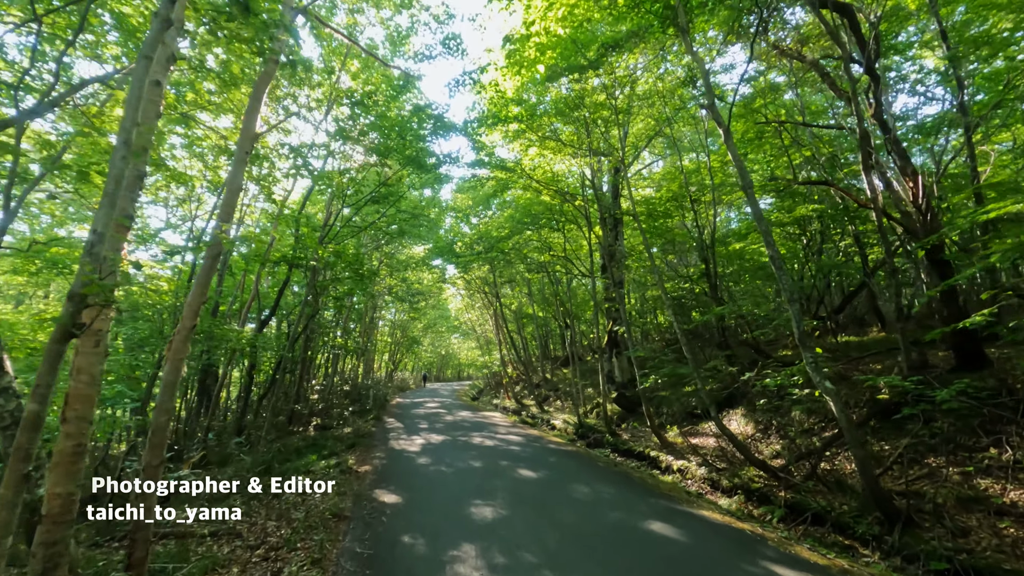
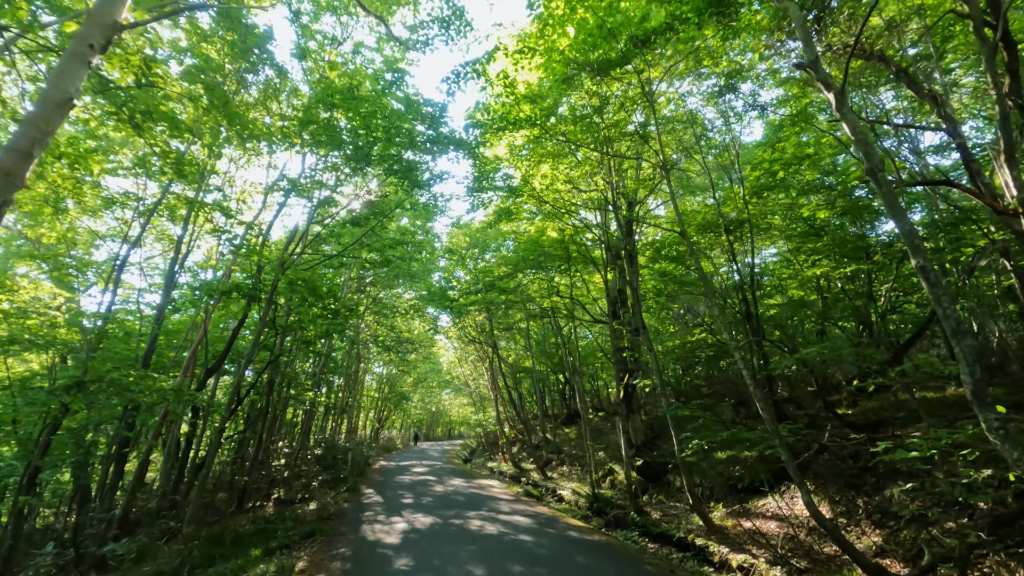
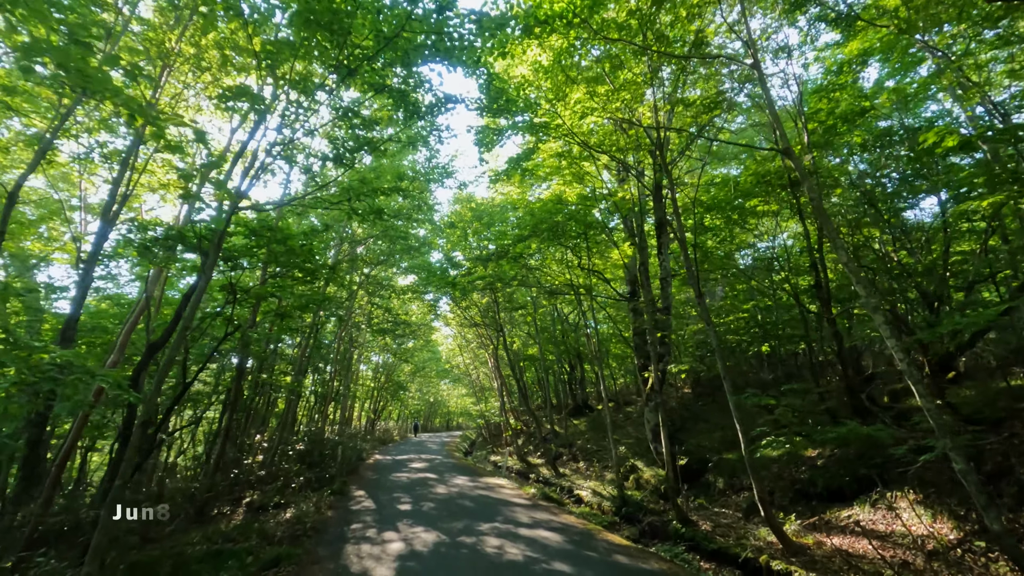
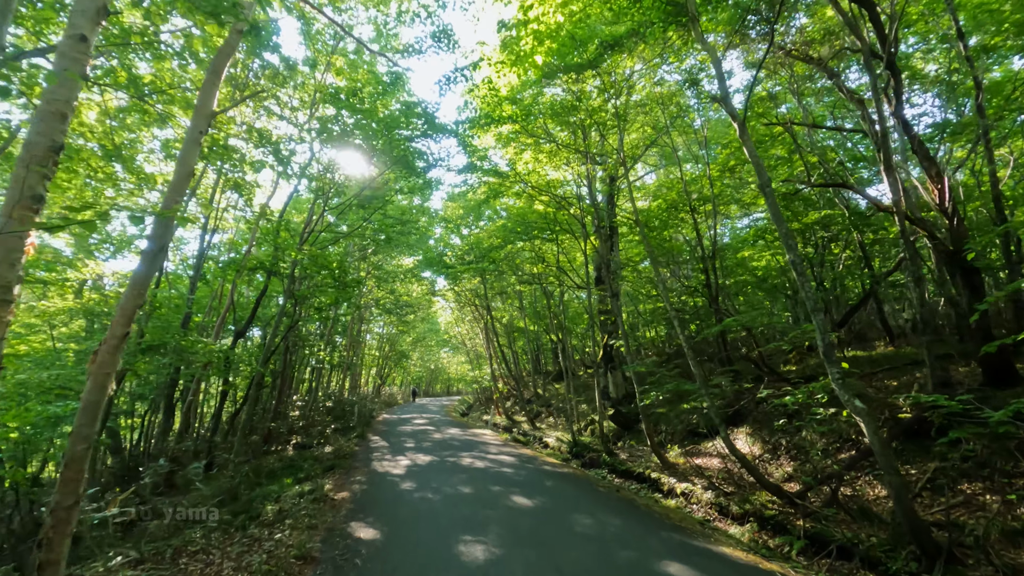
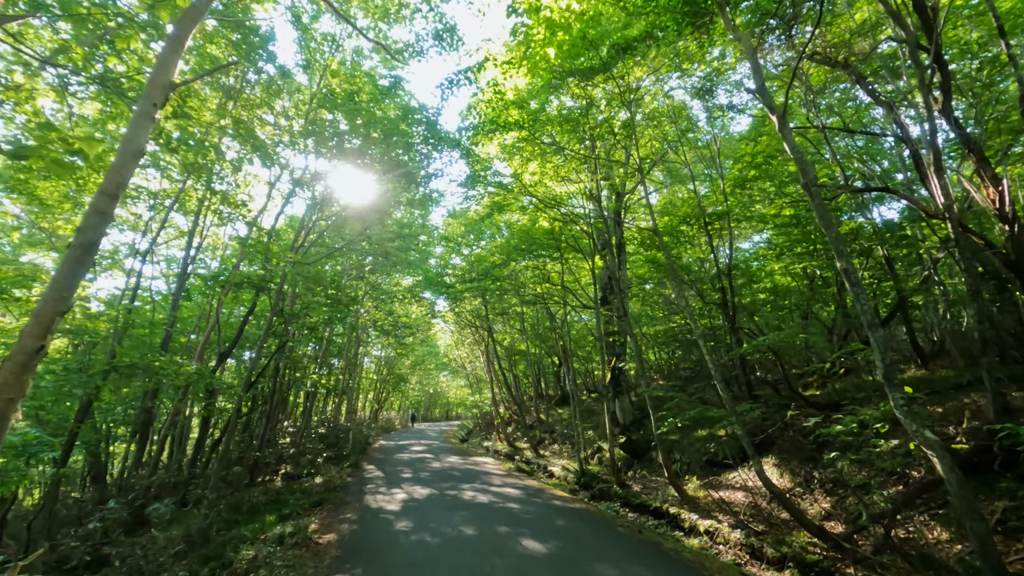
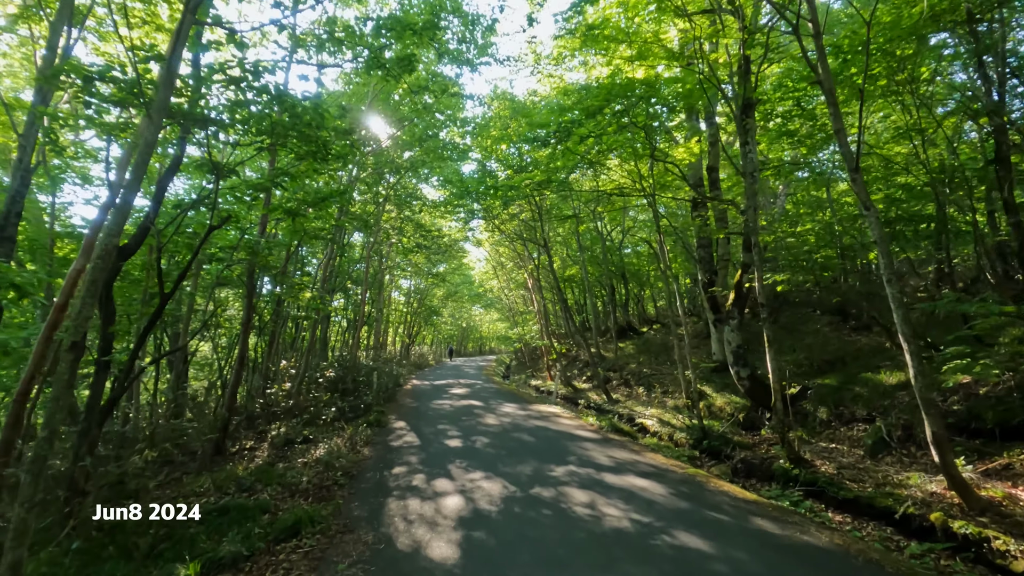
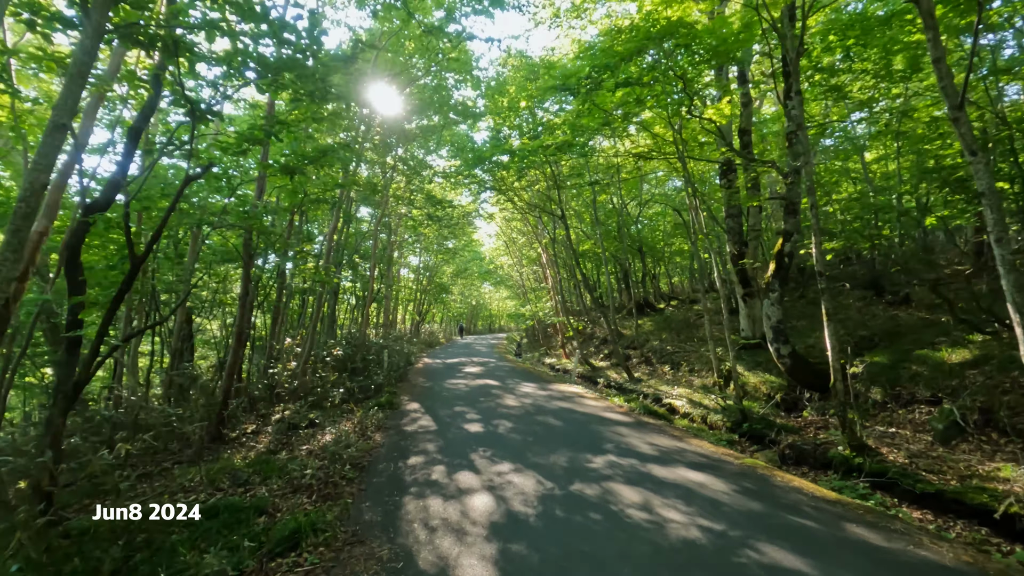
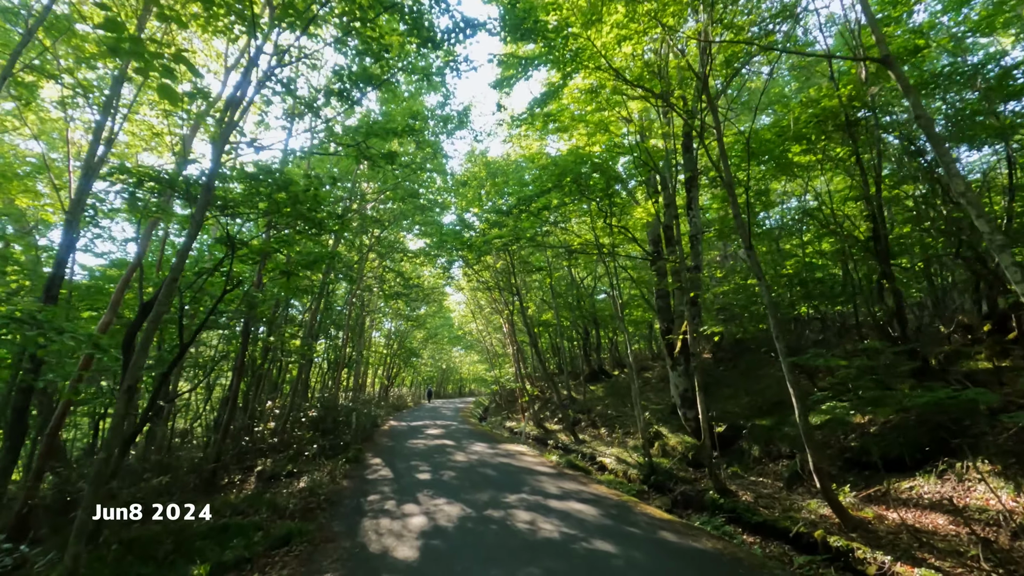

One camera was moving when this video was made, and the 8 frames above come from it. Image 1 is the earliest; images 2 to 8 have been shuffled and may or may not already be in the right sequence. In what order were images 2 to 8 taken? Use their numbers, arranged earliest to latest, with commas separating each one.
4, 5, 2, 3, 8, 6, 7
